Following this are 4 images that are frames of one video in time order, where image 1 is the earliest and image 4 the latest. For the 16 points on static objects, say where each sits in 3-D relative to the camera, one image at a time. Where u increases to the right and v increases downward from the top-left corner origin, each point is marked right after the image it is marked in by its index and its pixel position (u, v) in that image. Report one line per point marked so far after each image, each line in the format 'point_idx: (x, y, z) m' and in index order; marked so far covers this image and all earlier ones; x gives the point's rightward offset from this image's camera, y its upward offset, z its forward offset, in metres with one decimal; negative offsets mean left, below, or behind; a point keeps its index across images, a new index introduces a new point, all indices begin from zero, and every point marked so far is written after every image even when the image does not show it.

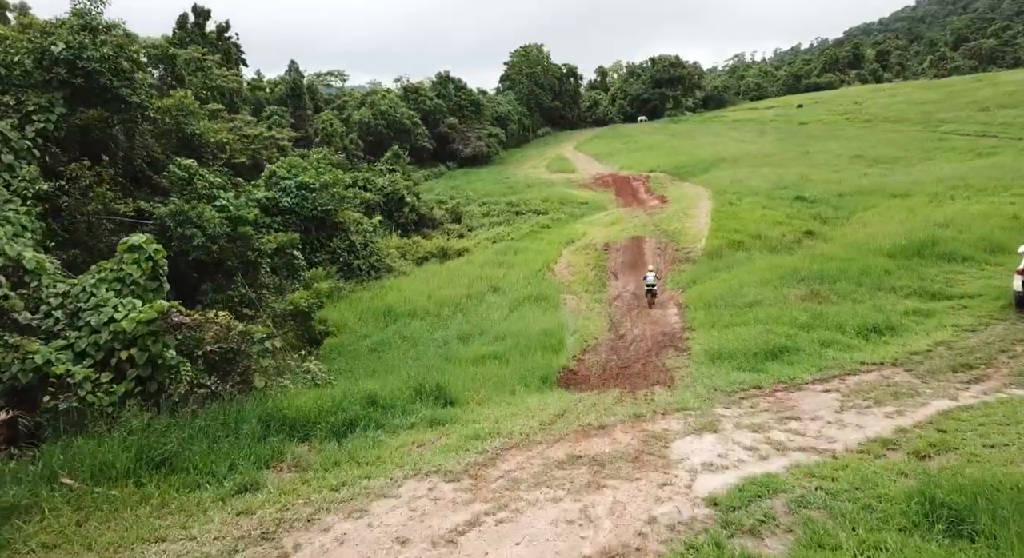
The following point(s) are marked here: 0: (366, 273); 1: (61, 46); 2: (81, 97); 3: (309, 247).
0: (-4.0, +0.2, +17.0) m
1: (-6.1, +3.2, +8.4) m
2: (-6.0, +2.6, +8.7) m
3: (-5.4, +0.9, +16.5) m
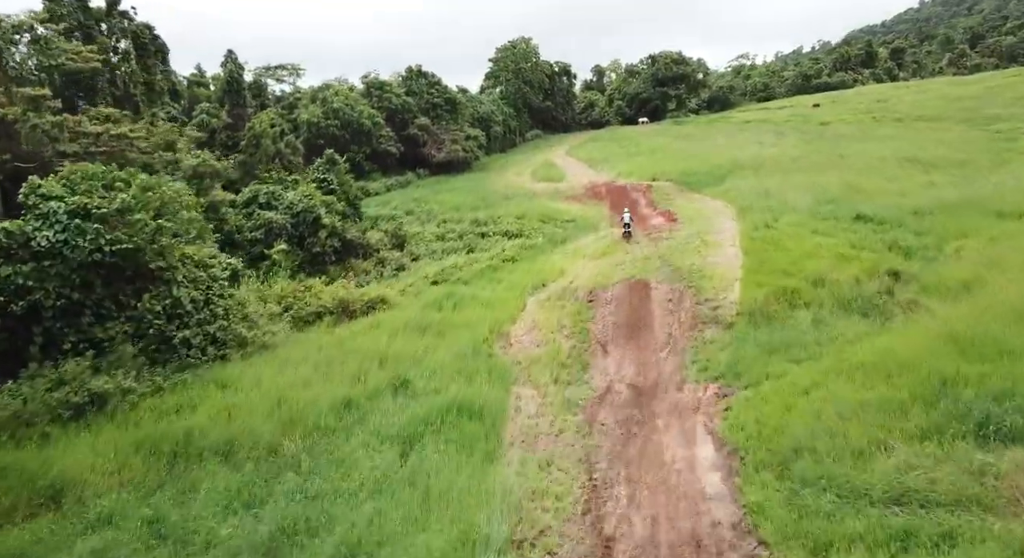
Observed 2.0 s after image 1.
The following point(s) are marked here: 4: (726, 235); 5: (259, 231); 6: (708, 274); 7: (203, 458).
0: (-5.3, -1.2, +10.4) m
1: (-7.4, +1.8, +1.8) m
2: (-7.4, +1.2, +2.1) m
3: (-6.8, -0.5, +9.9) m
4: (+6.0, +1.2, +17.5) m
5: (-7.4, +1.4, +18.2) m
6: (+4.4, +0.1, +13.9) m
7: (-4.0, -2.1, +7.6) m
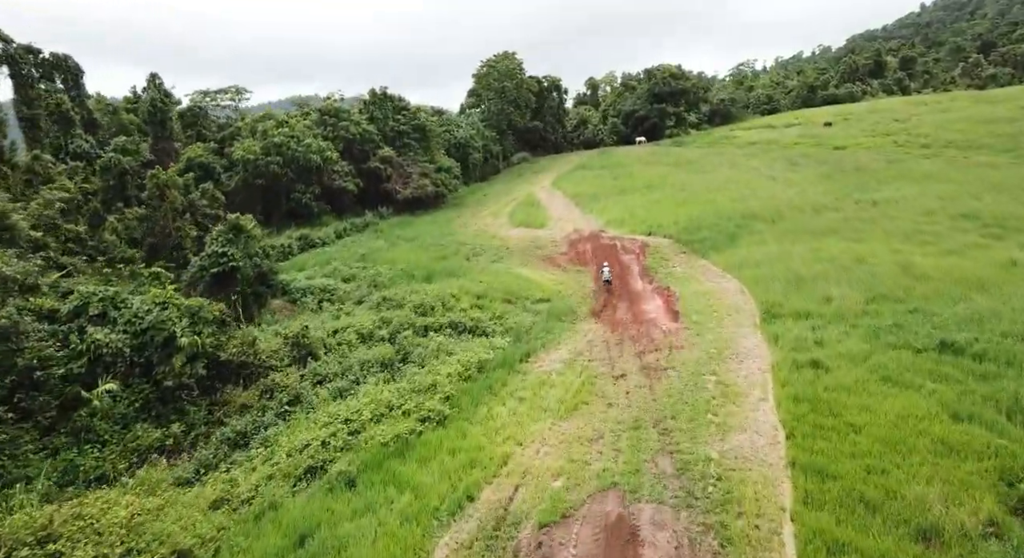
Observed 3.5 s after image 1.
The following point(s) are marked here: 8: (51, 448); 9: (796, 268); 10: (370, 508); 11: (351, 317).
0: (-6.7, -4.3, +4.8) m
1: (-8.8, -1.2, -3.7) m
2: (-8.7, -1.8, -3.5) m
3: (-8.1, -3.6, +4.3) m
4: (+4.7, -1.8, +12.0) m
5: (-8.8, -1.7, +12.6) m
6: (+3.1, -3.0, +8.4) m
7: (-5.3, -5.2, +2.0) m
8: (-8.5, -3.1, +11.4) m
9: (+8.5, +0.3, +18.5) m
10: (-2.1, -3.3, +8.7) m
11: (-5.0, -1.1, +19.1) m
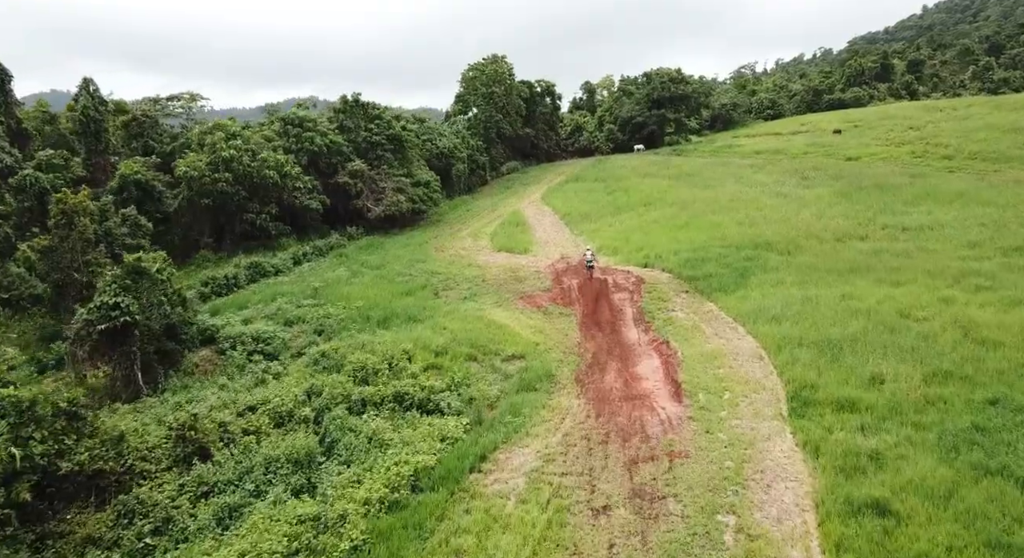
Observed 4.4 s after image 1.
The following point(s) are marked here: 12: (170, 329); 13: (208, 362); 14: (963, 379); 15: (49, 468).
0: (-7.6, -5.7, +1.2) m
1: (-9.7, -2.5, -7.4) m
2: (-9.6, -3.1, -7.1) m
3: (-9.0, -5.0, +0.7) m
4: (+3.7, -3.2, +8.4) m
5: (-9.7, -3.1, +8.9) m
6: (+2.2, -4.4, +4.8) m
7: (-6.2, -6.5, -1.6) m
8: (-9.4, -4.5, +7.8) m
9: (+7.6, -1.1, +14.9) m
10: (-3.0, -4.7, +5.0) m
11: (-5.9, -2.5, +15.5) m
12: (-9.1, -1.3, +16.5) m
13: (-8.8, -2.3, +17.9) m
14: (+8.7, -1.9, +11.8) m
15: (-7.6, -3.1, +10.1) m
